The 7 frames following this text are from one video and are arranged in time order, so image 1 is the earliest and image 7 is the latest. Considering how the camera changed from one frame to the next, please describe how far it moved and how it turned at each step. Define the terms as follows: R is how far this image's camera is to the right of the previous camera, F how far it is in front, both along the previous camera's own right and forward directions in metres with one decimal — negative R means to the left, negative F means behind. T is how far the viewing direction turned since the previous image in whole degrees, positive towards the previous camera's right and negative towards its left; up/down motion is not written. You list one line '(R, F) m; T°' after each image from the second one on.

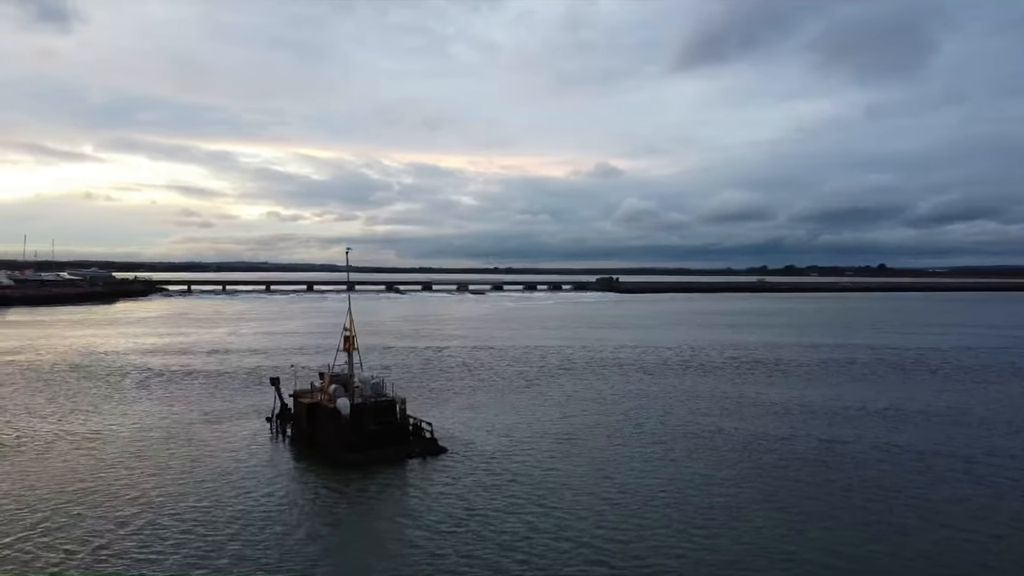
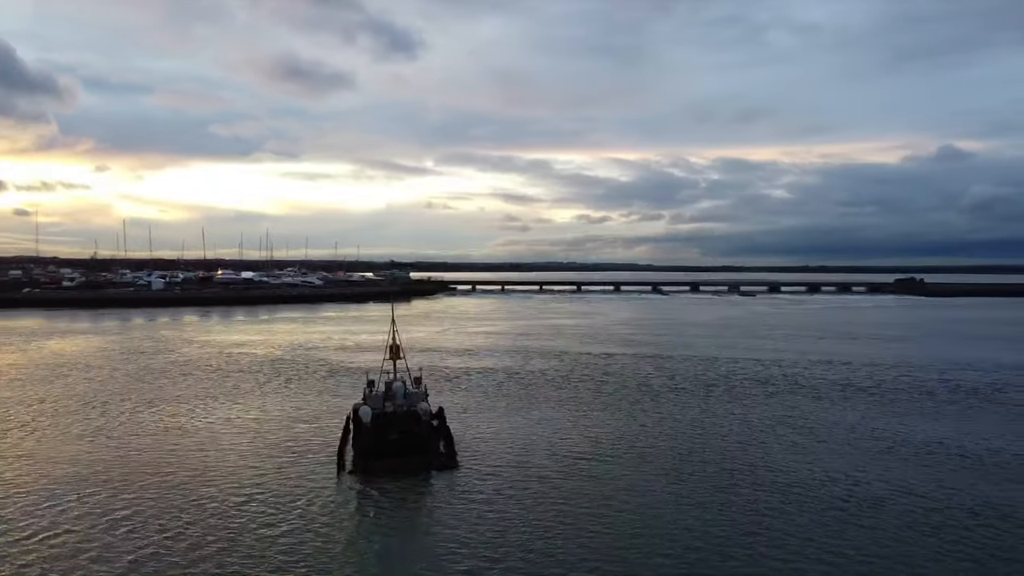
(+4.5, +1.4) m; -21°
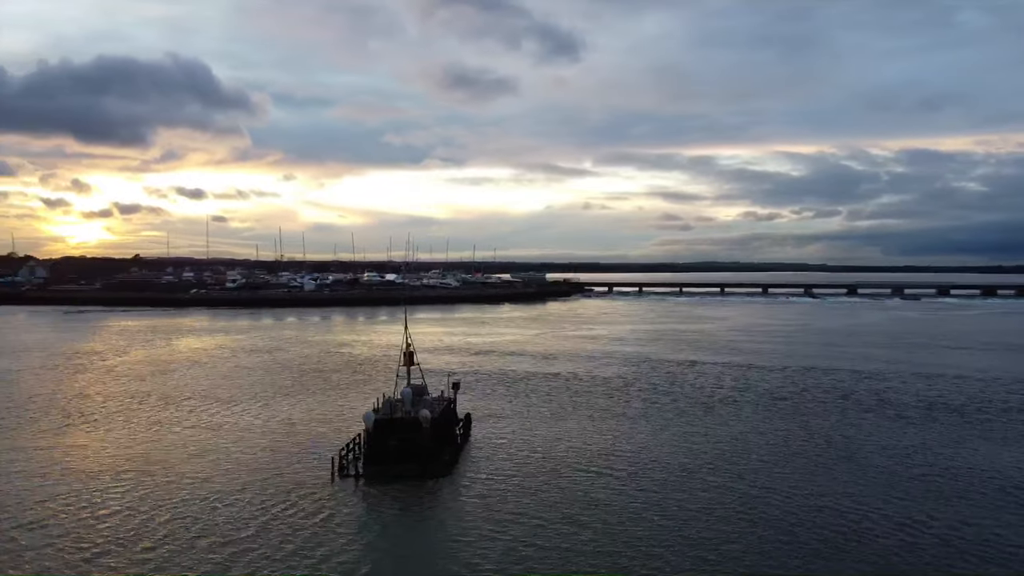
(+2.7, +0.4) m; -11°
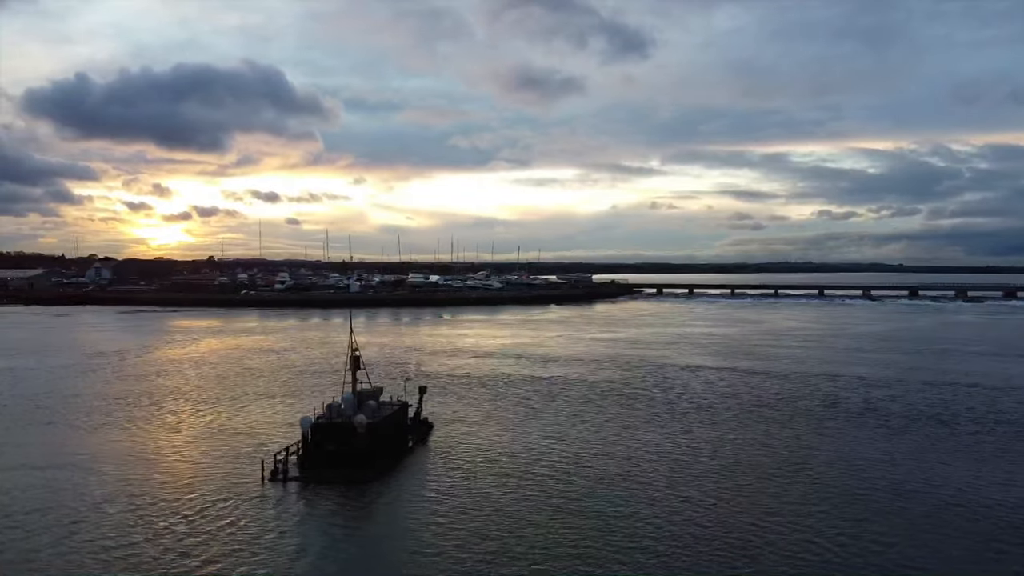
(+2.3, +0.2) m; -5°
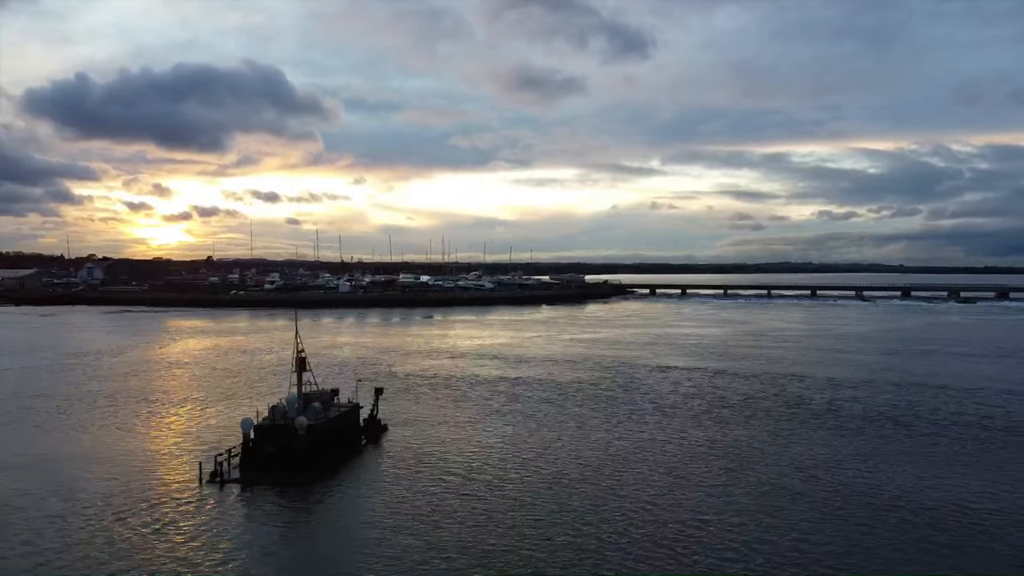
(+1.0, +0.1) m; 0°
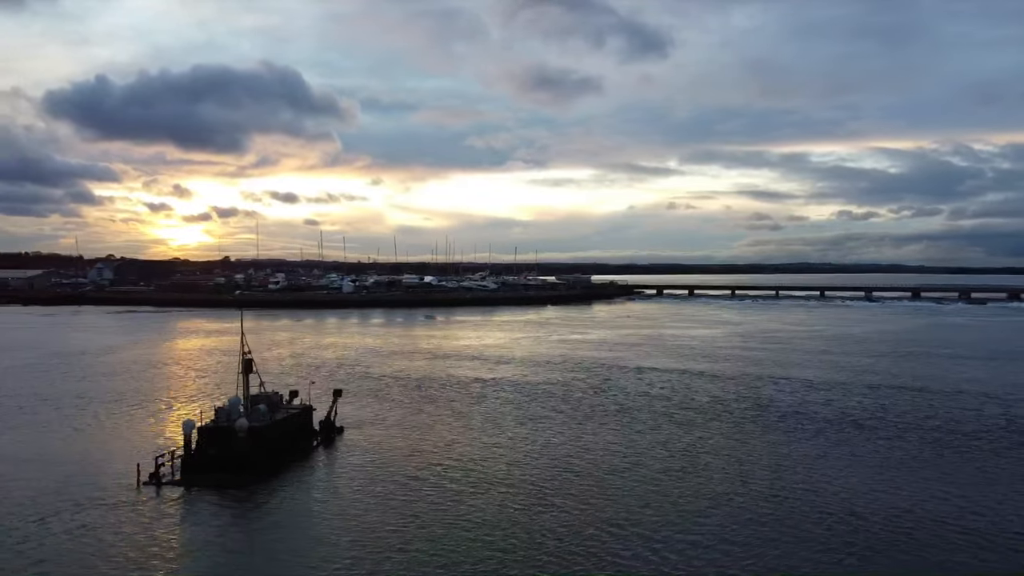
(+1.3, +0.1) m; -1°
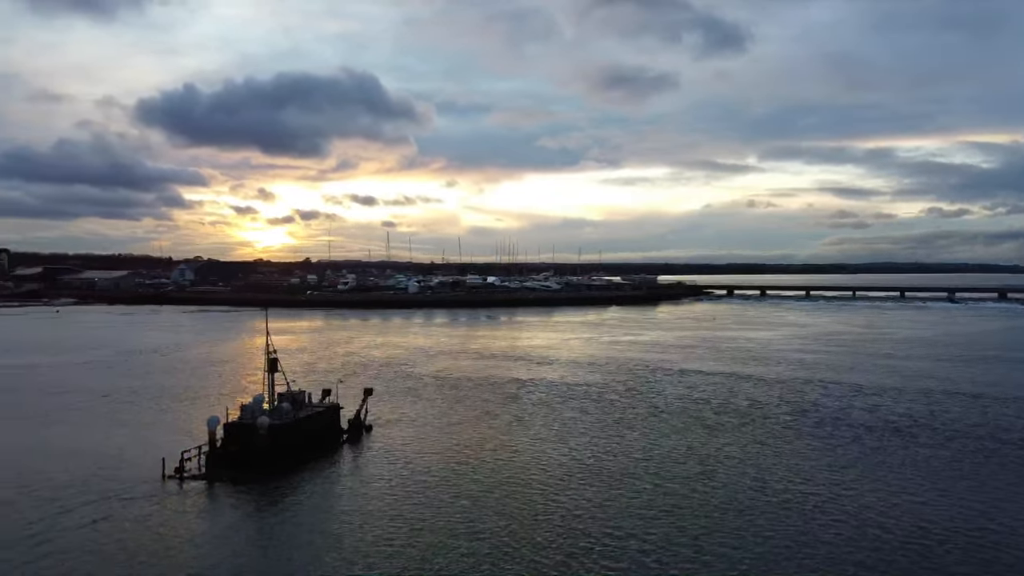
(+1.0, +0.1) m; -5°
